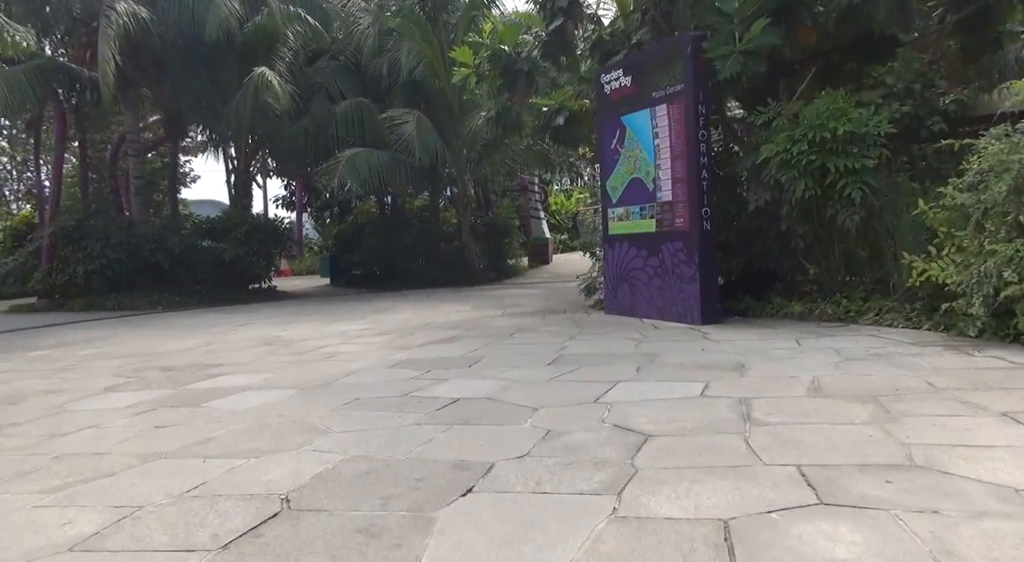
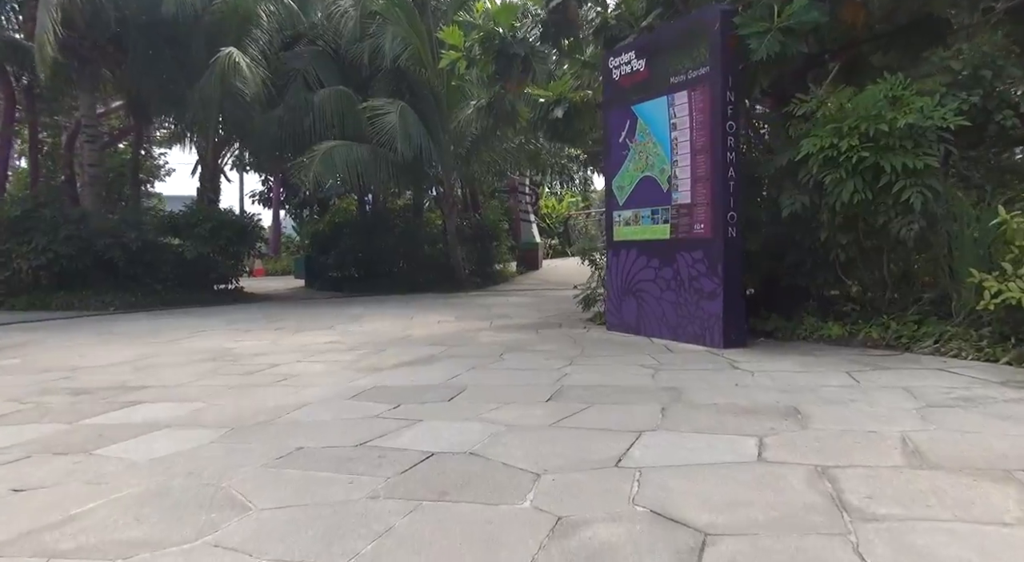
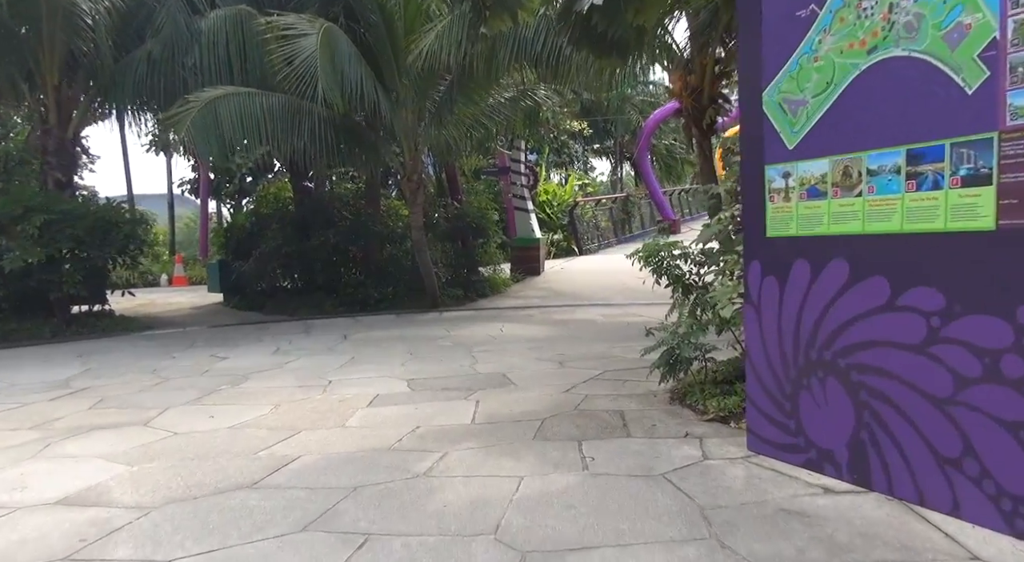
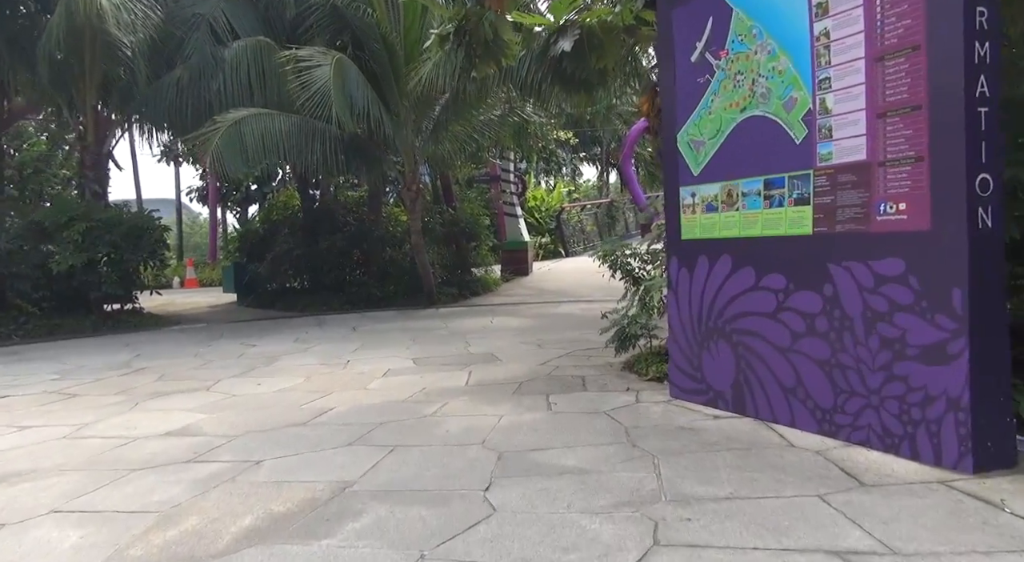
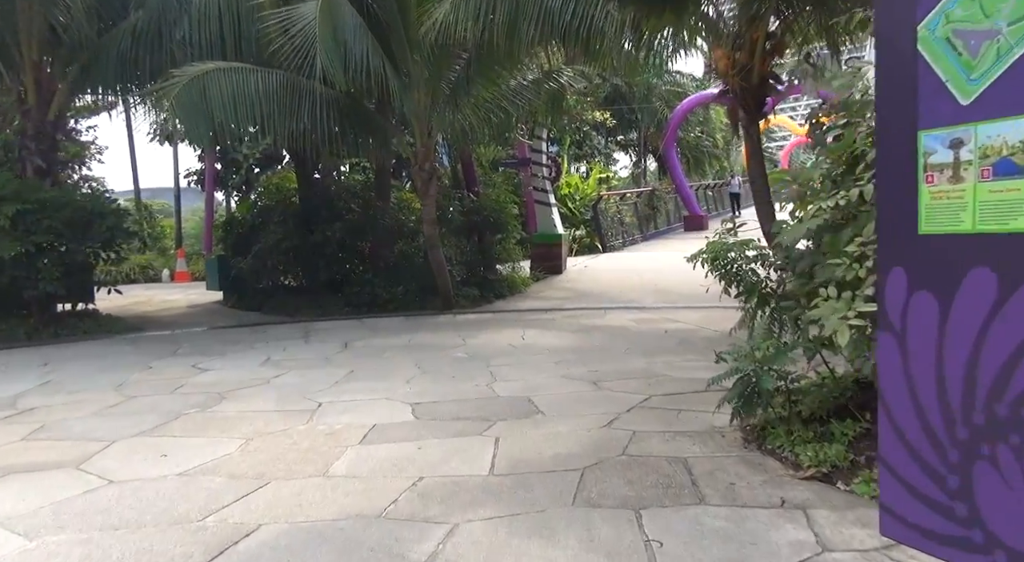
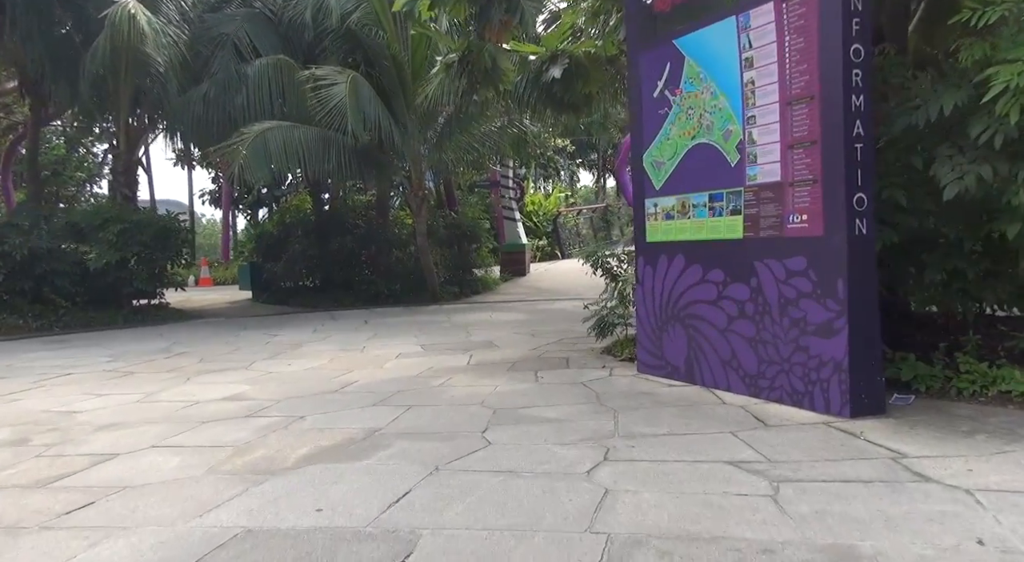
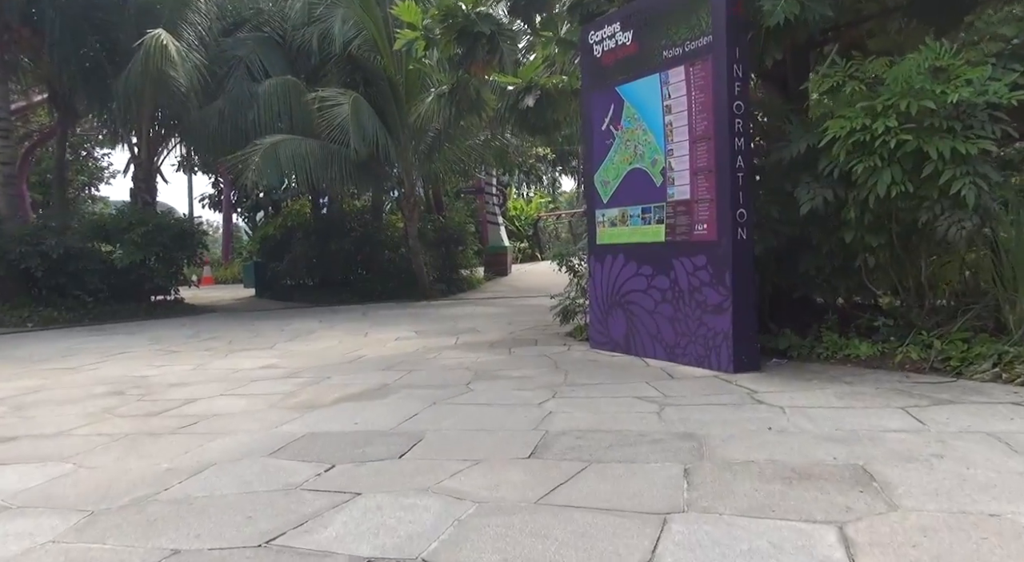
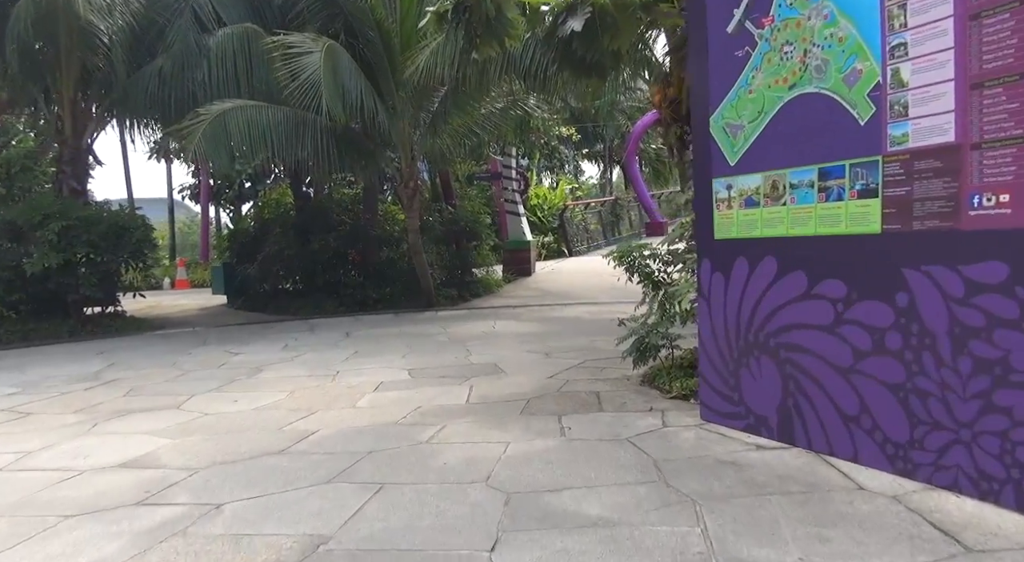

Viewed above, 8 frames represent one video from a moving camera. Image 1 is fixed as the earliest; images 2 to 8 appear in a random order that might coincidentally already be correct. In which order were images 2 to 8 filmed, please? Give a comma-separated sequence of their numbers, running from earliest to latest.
2, 7, 6, 4, 8, 3, 5
